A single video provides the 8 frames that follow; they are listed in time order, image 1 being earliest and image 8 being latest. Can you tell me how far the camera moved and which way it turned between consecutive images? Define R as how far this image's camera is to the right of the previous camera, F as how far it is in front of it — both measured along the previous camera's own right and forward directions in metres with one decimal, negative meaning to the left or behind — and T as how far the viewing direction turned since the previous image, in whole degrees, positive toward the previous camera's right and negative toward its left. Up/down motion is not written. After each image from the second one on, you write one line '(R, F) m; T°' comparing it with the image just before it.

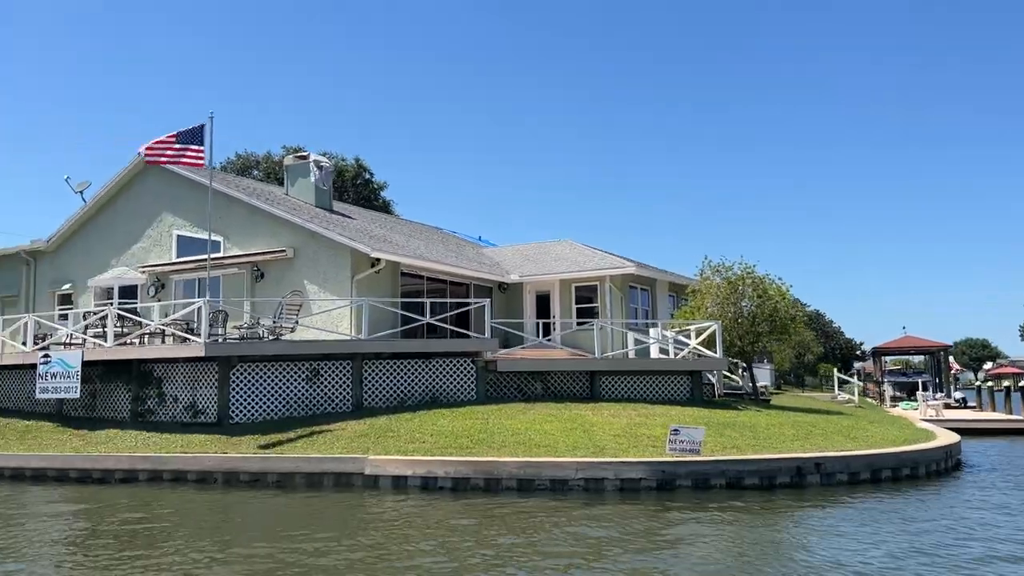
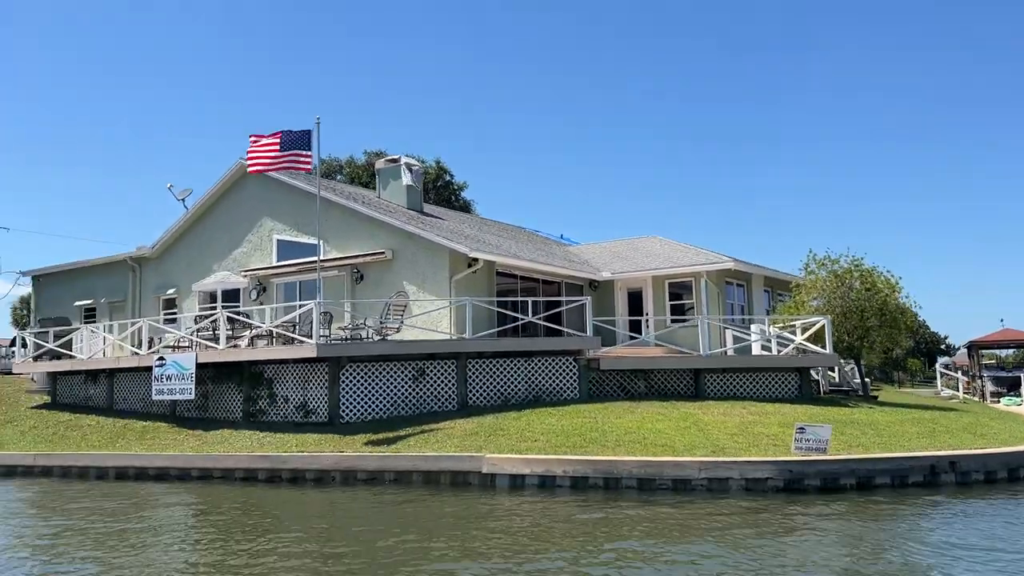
(-0.6, 0.0) m; -5°
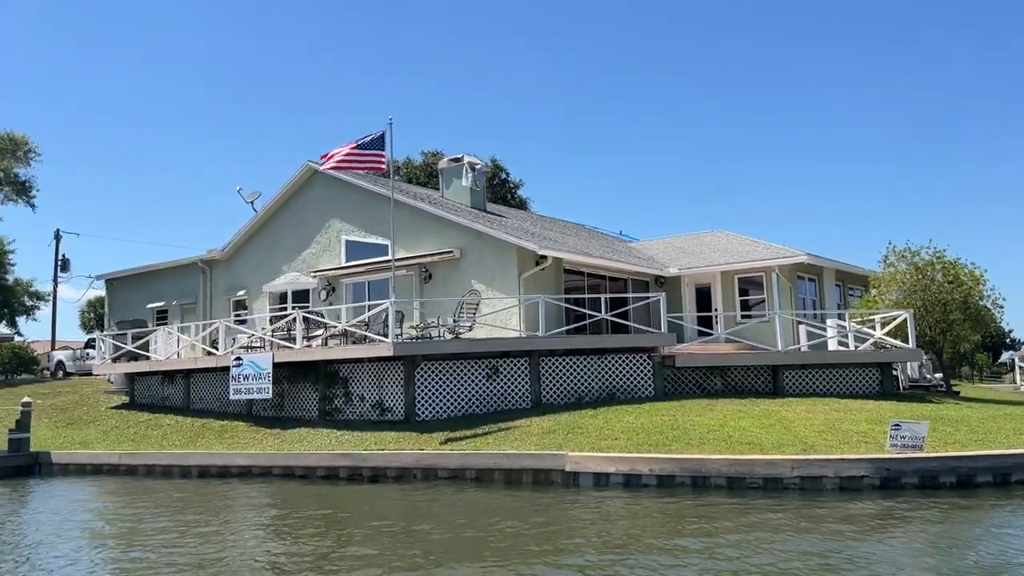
(-0.4, +0.1) m; -3°
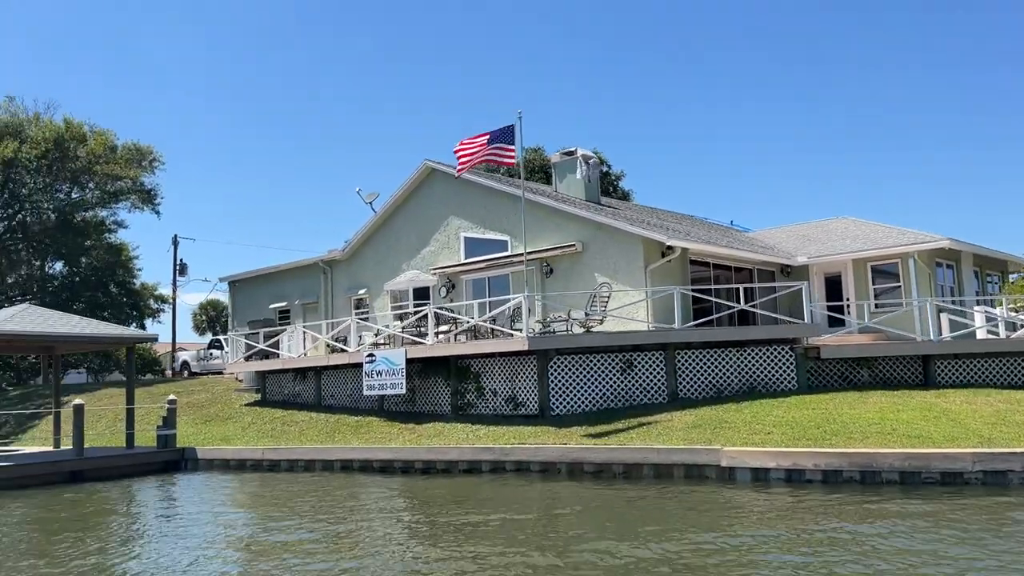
(-0.8, +0.1) m; -6°
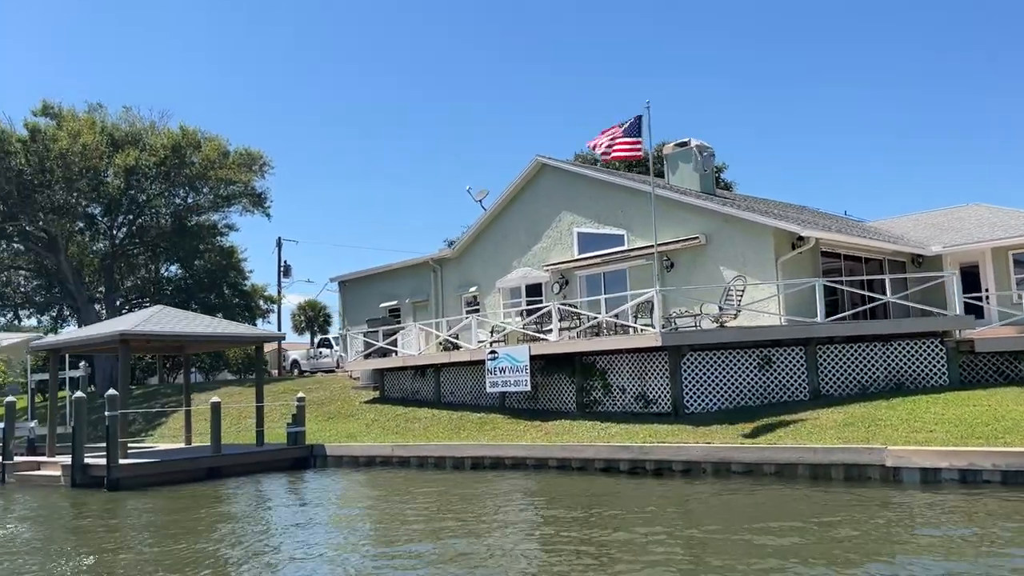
(-0.8, +0.2) m; -5°
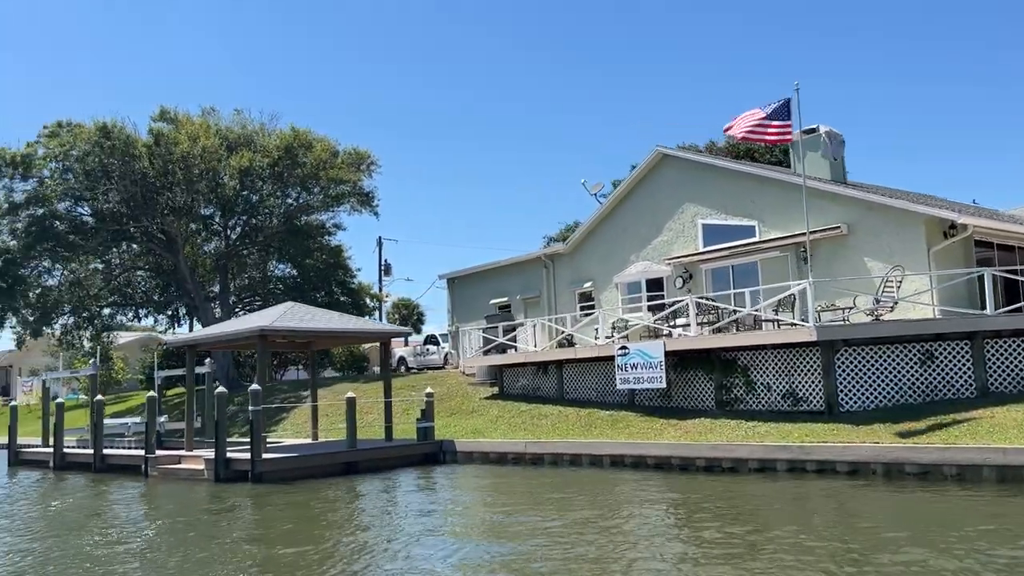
(-1.0, +0.3) m; -5°
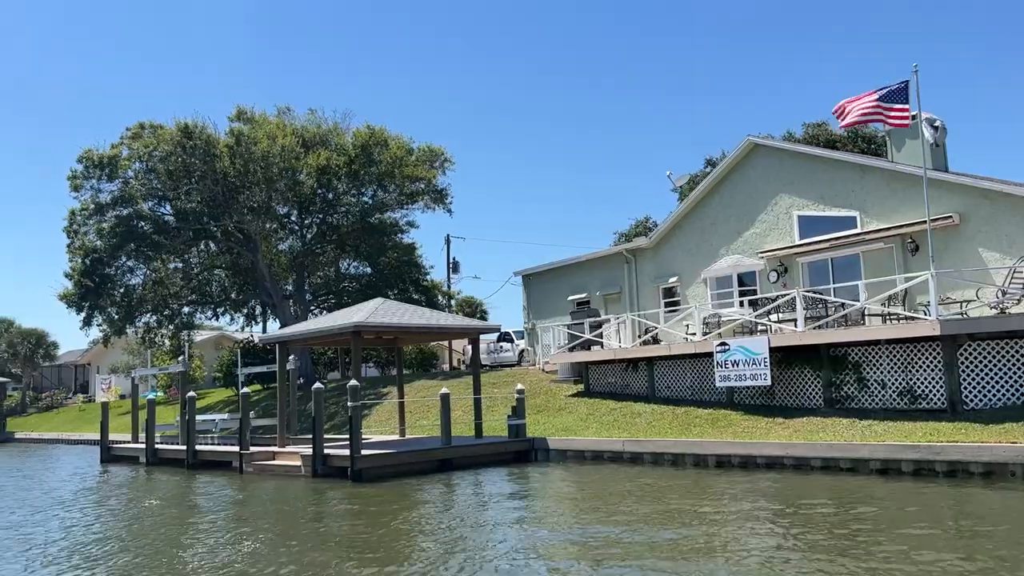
(-0.8, +0.3) m; -4°
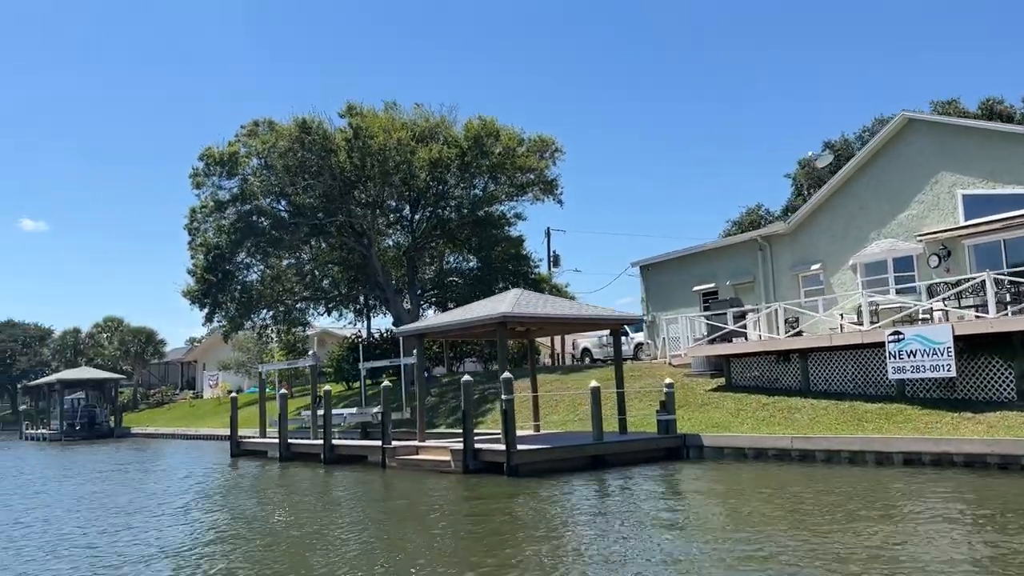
(-1.3, +0.7) m; -5°
